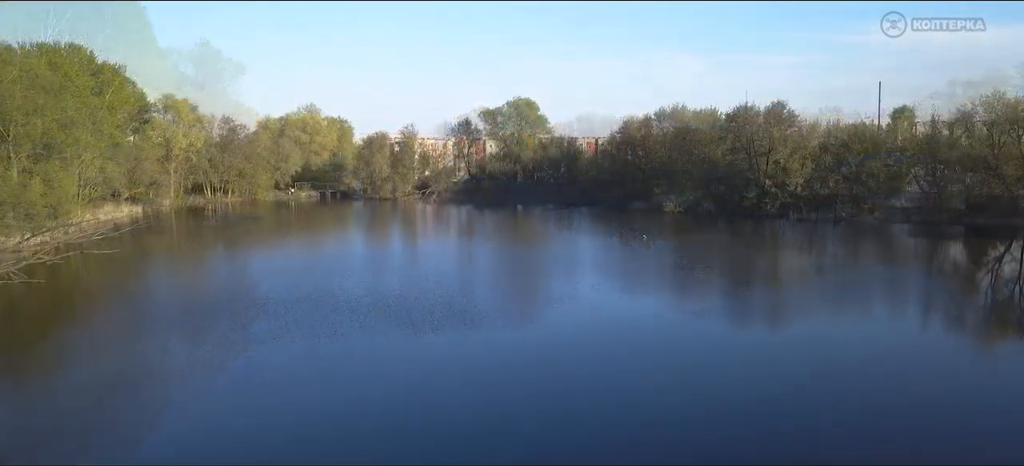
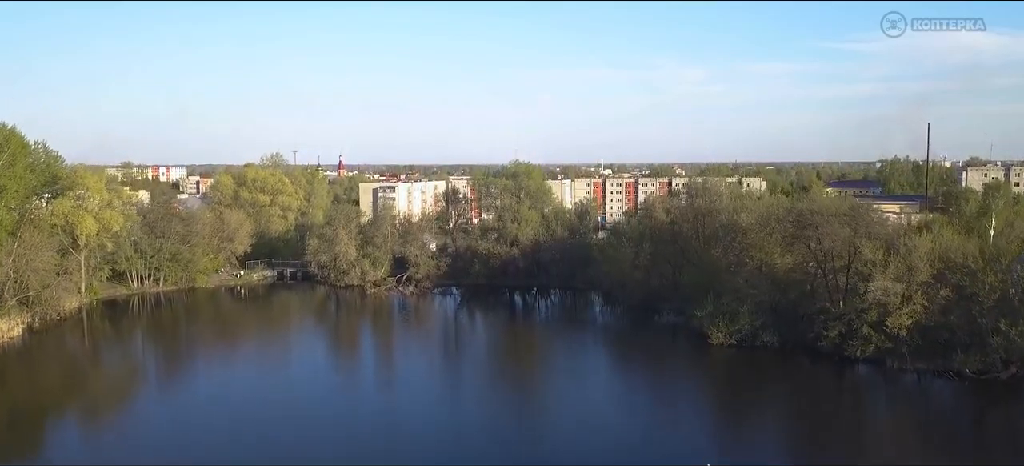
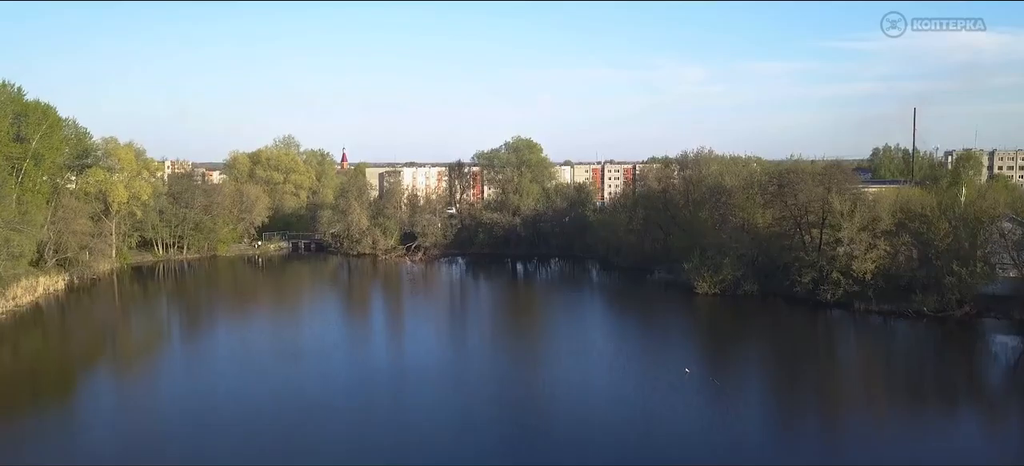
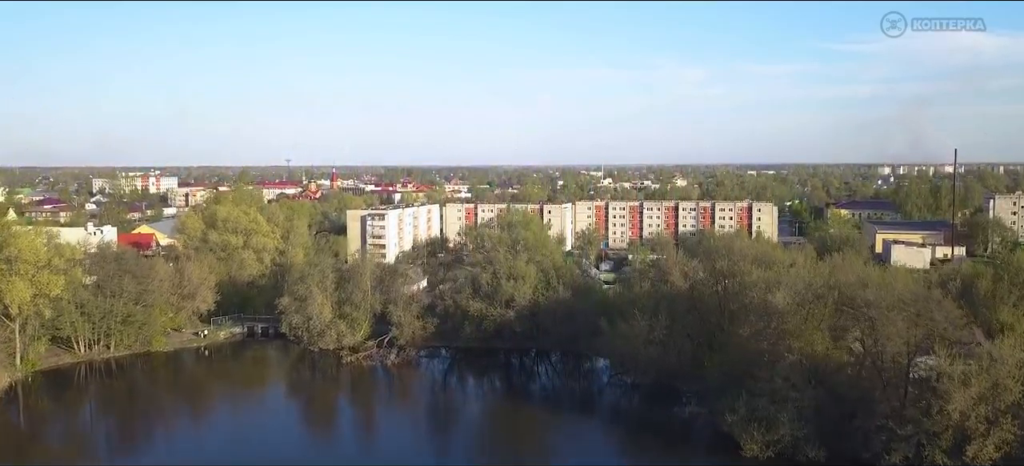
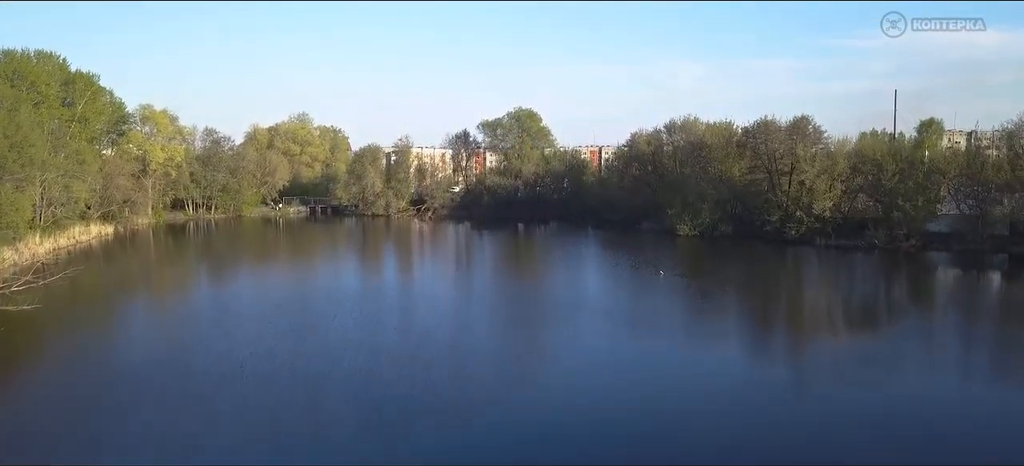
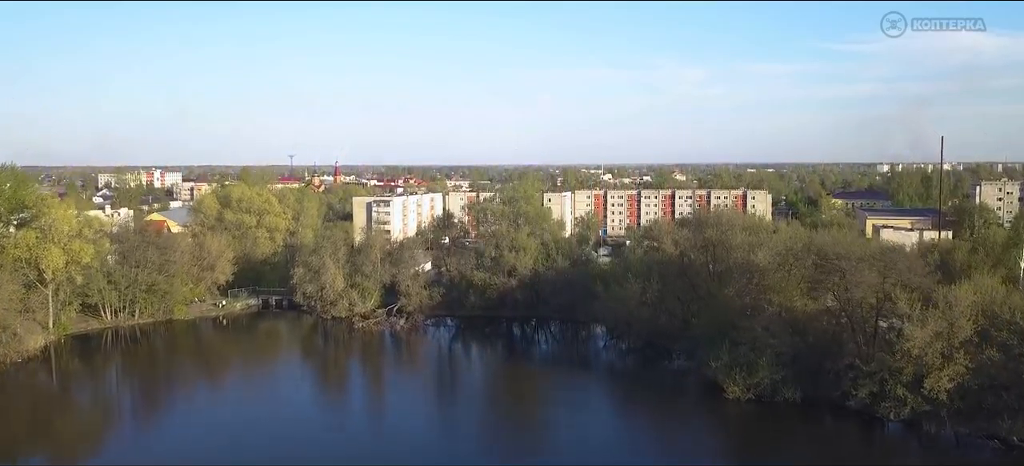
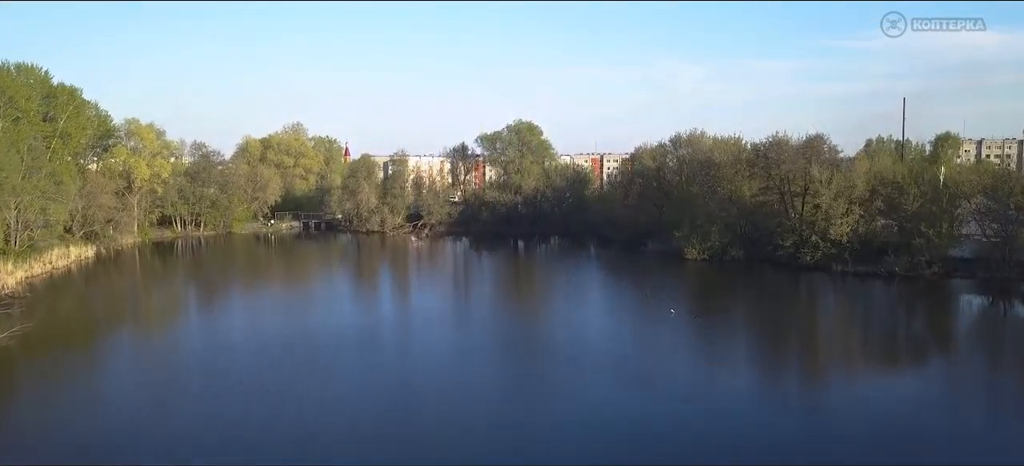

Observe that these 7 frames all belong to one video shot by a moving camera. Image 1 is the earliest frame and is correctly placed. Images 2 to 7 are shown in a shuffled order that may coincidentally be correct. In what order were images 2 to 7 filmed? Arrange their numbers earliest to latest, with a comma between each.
5, 7, 3, 2, 6, 4
